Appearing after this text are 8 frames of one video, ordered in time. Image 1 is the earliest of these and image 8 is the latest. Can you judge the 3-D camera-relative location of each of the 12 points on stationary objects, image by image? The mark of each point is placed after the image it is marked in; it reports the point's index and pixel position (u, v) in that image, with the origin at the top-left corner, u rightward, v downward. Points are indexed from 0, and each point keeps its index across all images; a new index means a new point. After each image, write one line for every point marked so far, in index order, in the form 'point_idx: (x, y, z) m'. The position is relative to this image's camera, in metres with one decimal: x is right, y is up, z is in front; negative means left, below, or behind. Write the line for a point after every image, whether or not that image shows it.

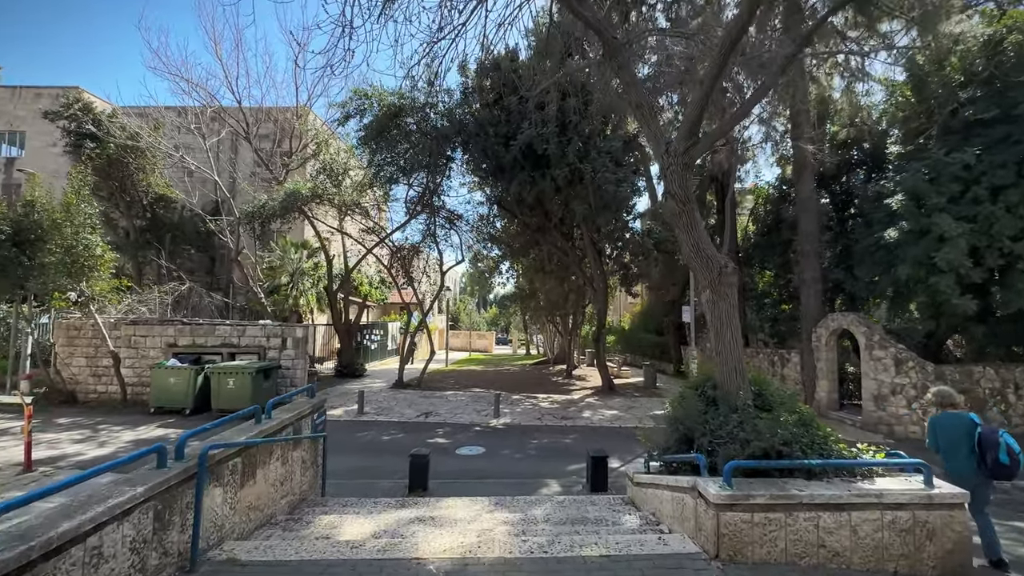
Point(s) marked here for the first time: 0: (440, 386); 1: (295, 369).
0: (-2.9, -3.9, +17.9) m
1: (-6.2, -2.3, +12.9) m
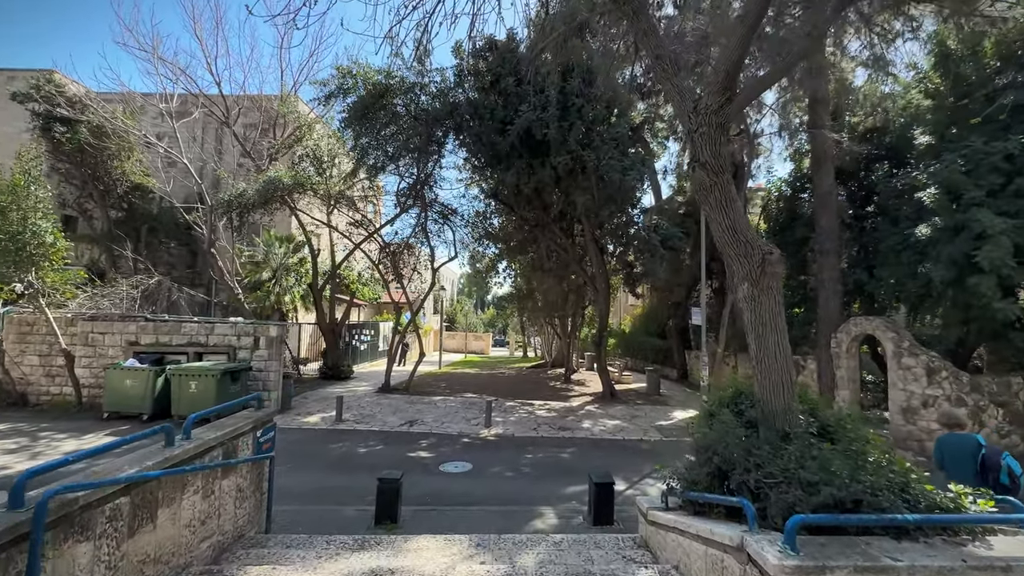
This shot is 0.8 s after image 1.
0: (-3.1, -3.8, +16.8) m
1: (-6.3, -2.2, +11.8) m
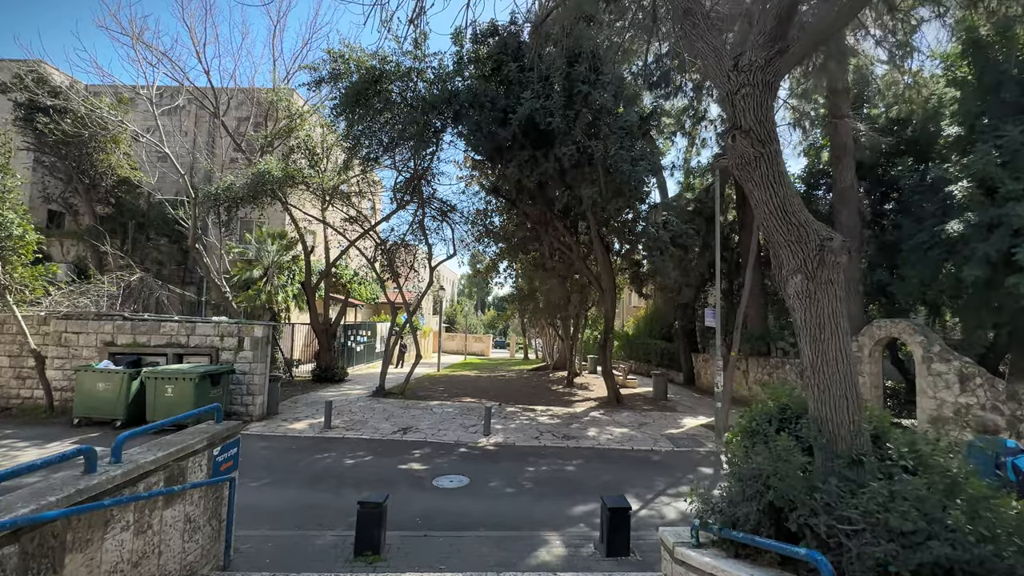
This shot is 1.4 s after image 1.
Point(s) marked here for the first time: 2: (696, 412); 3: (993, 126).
0: (-3.0, -3.8, +16.0) m
1: (-6.3, -2.1, +11.0) m
2: (+5.8, -3.9, +14.2) m
3: (+11.5, +3.9, +10.8) m
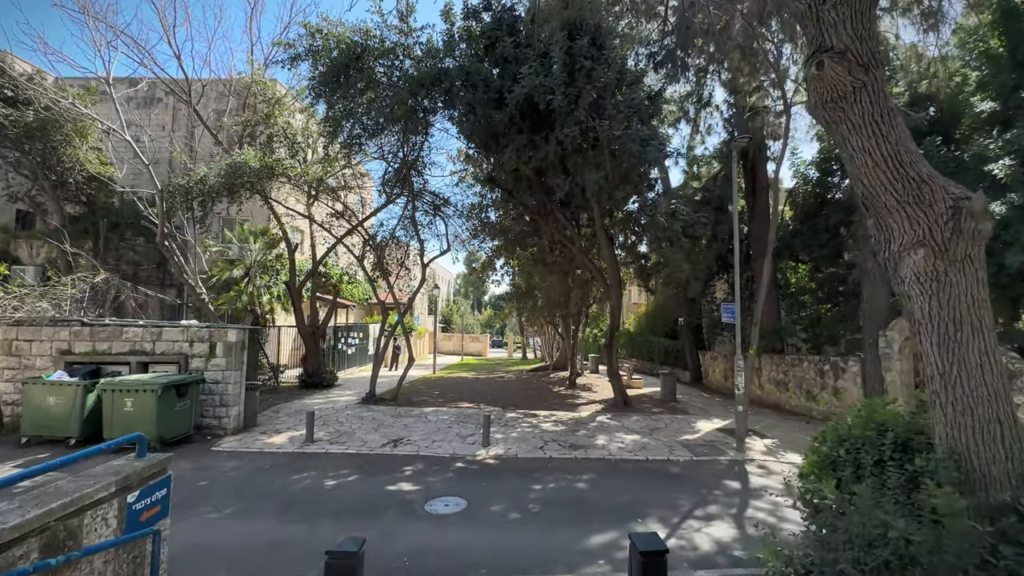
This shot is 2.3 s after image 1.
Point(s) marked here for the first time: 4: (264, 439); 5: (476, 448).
0: (-3.0, -3.7, +15.0) m
1: (-6.3, -2.1, +10.0) m
2: (+5.8, -3.7, +13.3) m
3: (+11.4, +4.1, +9.9) m
4: (-5.4, -3.3, +9.8) m
5: (-0.8, -3.4, +9.5) m
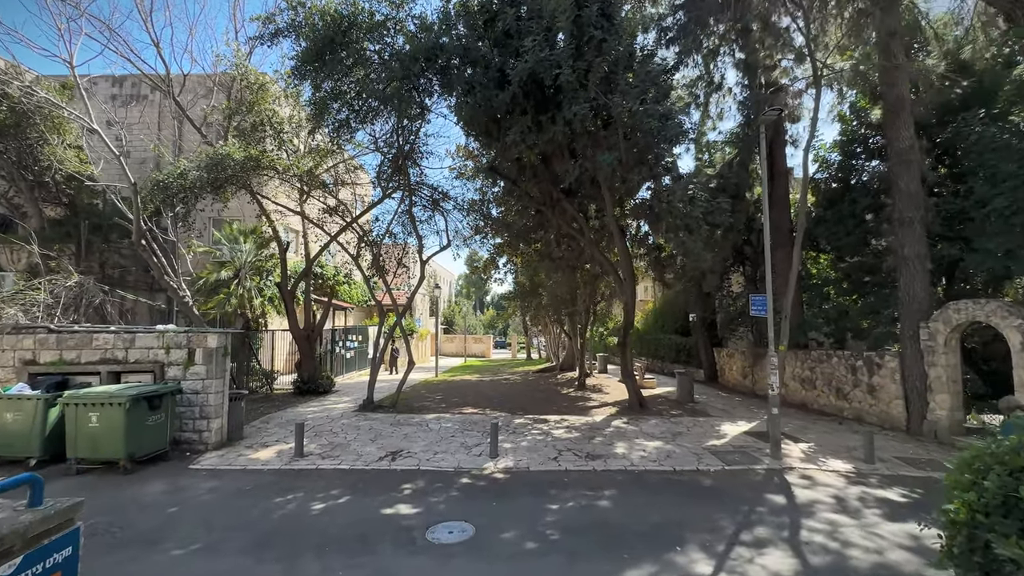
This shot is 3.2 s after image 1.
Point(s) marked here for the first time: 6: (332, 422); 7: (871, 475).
0: (-2.8, -3.7, +14.1) m
1: (-6.1, -2.1, +9.1) m
2: (+6.0, -3.5, +12.3) m
3: (+11.5, +4.5, +8.9) m
4: (-5.2, -3.3, +8.9) m
5: (-0.6, -3.3, +8.6) m
6: (-4.5, -3.3, +11.3) m
7: (+6.3, -3.3, +8.0) m
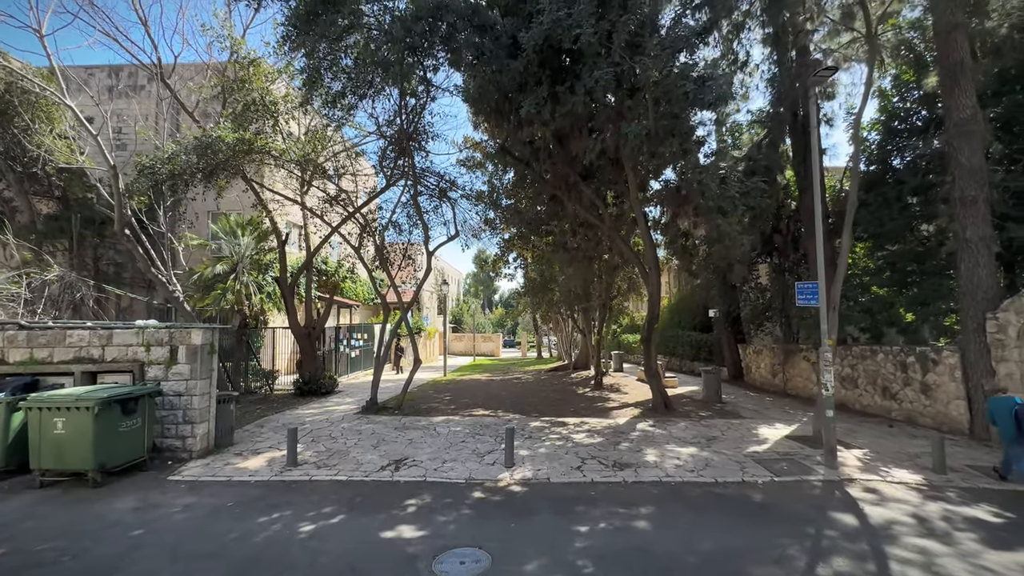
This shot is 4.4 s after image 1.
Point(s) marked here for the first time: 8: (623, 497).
0: (-2.4, -3.5, +13.1) m
1: (-5.8, -2.0, +8.2) m
2: (+6.4, -3.3, +11.2) m
3: (+11.7, +4.8, +7.7) m
4: (-4.9, -3.1, +8.0) m
5: (-0.3, -3.1, +7.6) m
6: (-4.2, -3.2, +10.4) m
7: (+6.6, -3.0, +6.9) m
8: (+1.6, -3.0, +6.6) m
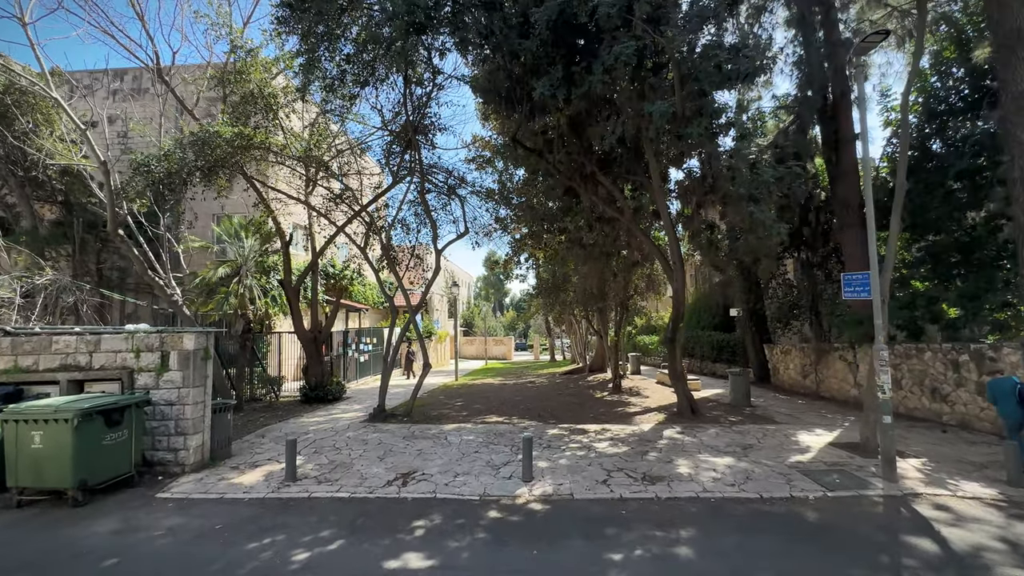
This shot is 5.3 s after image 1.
0: (-2.0, -3.5, +12.5) m
1: (-5.5, -2.0, +7.6) m
2: (+6.8, -3.1, +10.4) m
3: (+11.9, +5.0, +6.8) m
4: (-4.6, -3.1, +7.4) m
5: (0.0, -3.0, +6.9) m
6: (-3.8, -3.2, +9.7) m
7: (+6.9, -2.9, +6.0) m
8: (+1.9, -2.9, +5.8) m
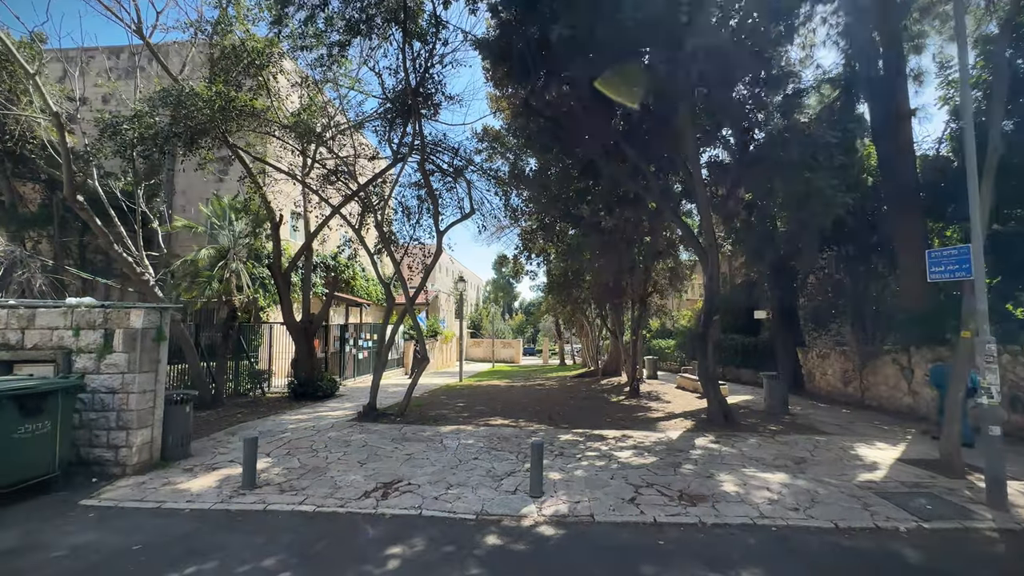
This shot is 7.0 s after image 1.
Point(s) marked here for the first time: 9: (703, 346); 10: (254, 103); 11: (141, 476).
0: (-1.8, -3.1, +11.2) m
1: (-5.4, -1.5, +6.4) m
2: (+6.9, -2.9, +8.9) m
3: (+12.1, +5.2, +5.3) m
4: (-4.5, -2.6, +6.1) m
5: (+0.1, -2.6, +5.6) m
6: (-3.7, -2.7, +8.5) m
7: (+6.9, -2.6, +4.5) m
8: (+1.9, -2.6, +4.4) m
9: (+4.3, -1.3, +10.2) m
10: (-5.8, +4.2, +10.0) m
11: (-5.2, -2.6, +6.4) m
